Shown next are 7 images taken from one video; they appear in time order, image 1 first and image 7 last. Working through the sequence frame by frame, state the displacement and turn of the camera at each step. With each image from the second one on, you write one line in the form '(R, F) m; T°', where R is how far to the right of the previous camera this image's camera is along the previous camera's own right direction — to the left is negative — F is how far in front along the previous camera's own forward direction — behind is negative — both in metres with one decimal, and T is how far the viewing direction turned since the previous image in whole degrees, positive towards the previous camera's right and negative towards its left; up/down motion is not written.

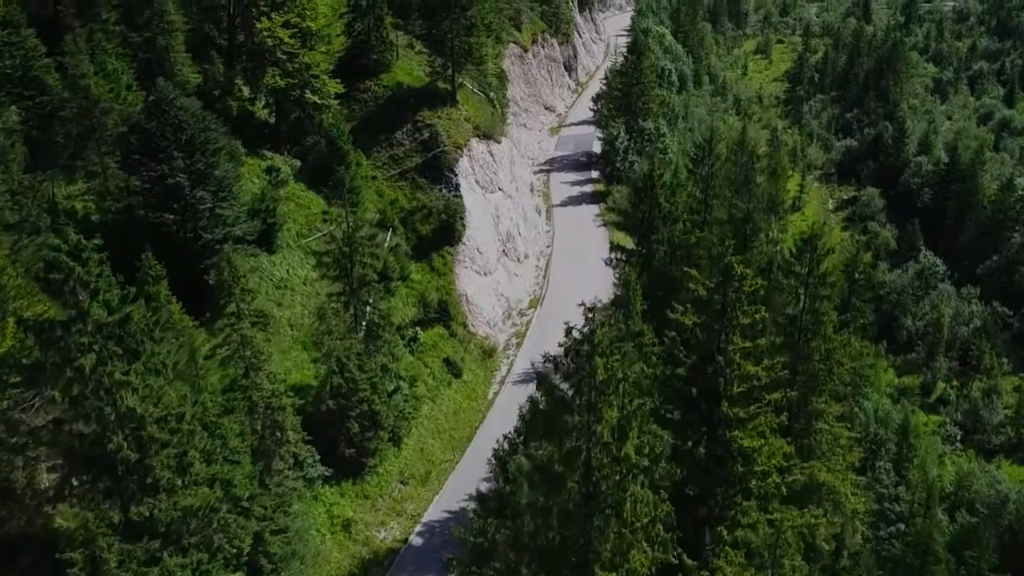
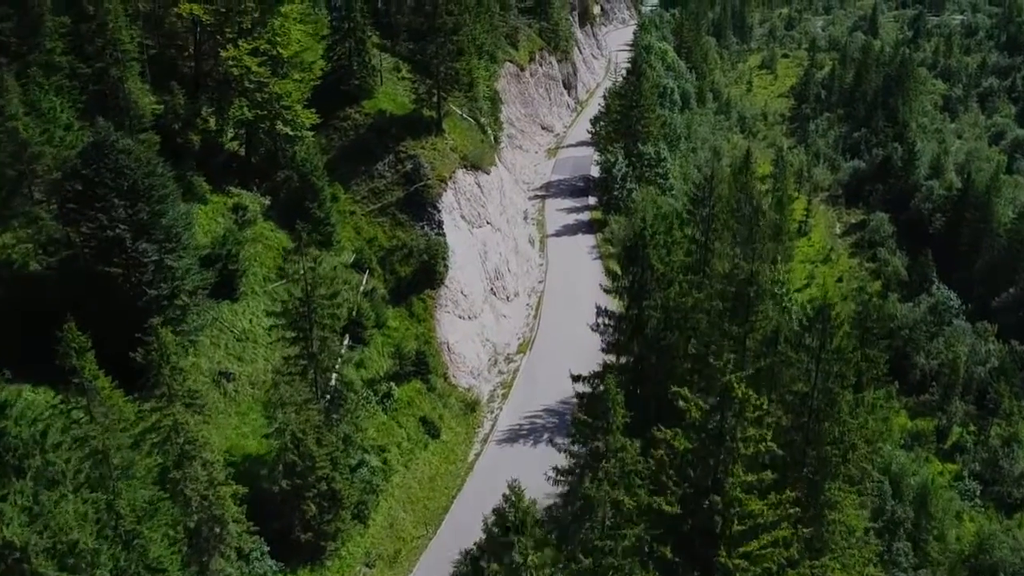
(+0.8, +2.9) m; 0°
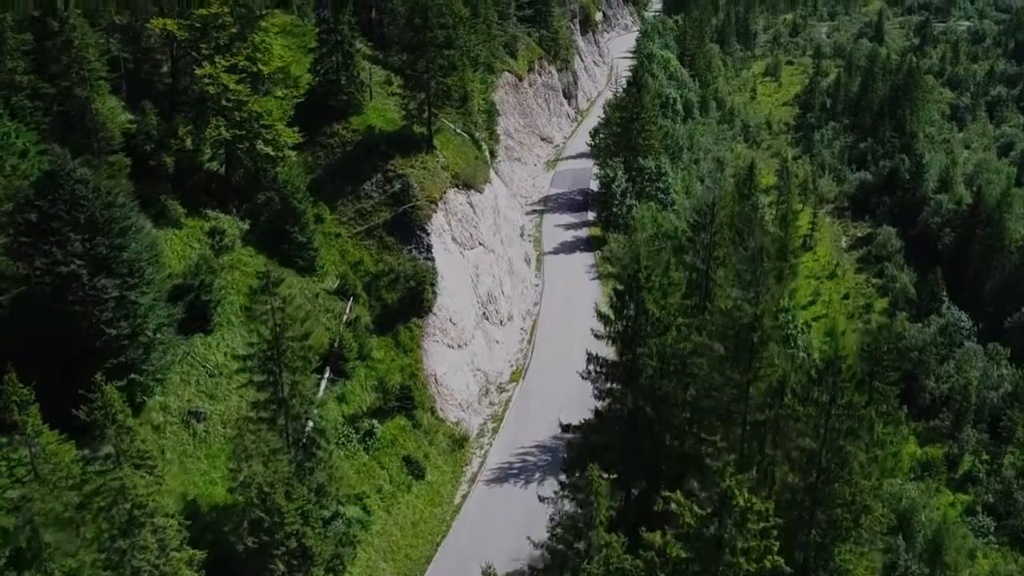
(+0.5, +1.8) m; 0°
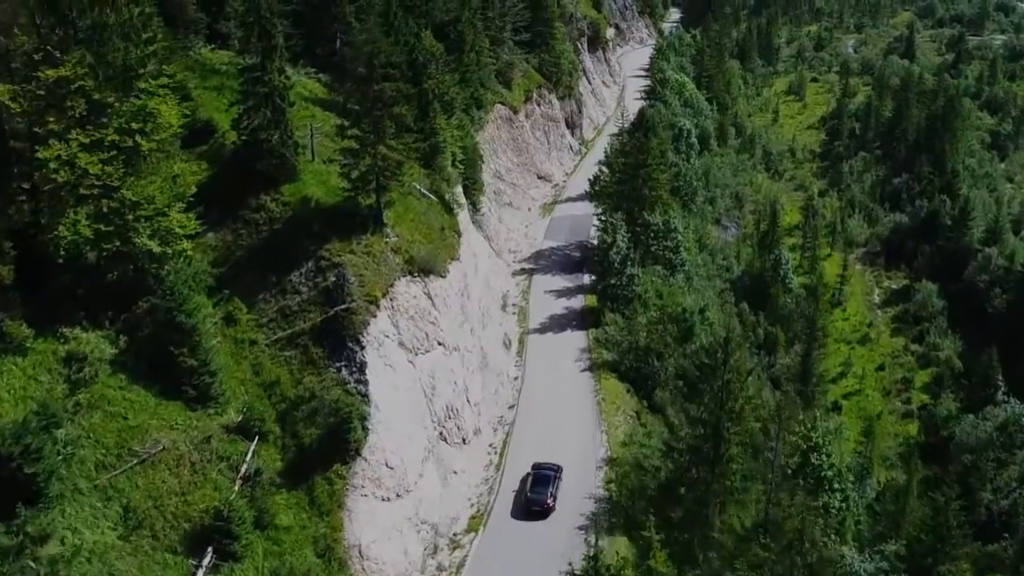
(+2.0, +8.4) m; -1°
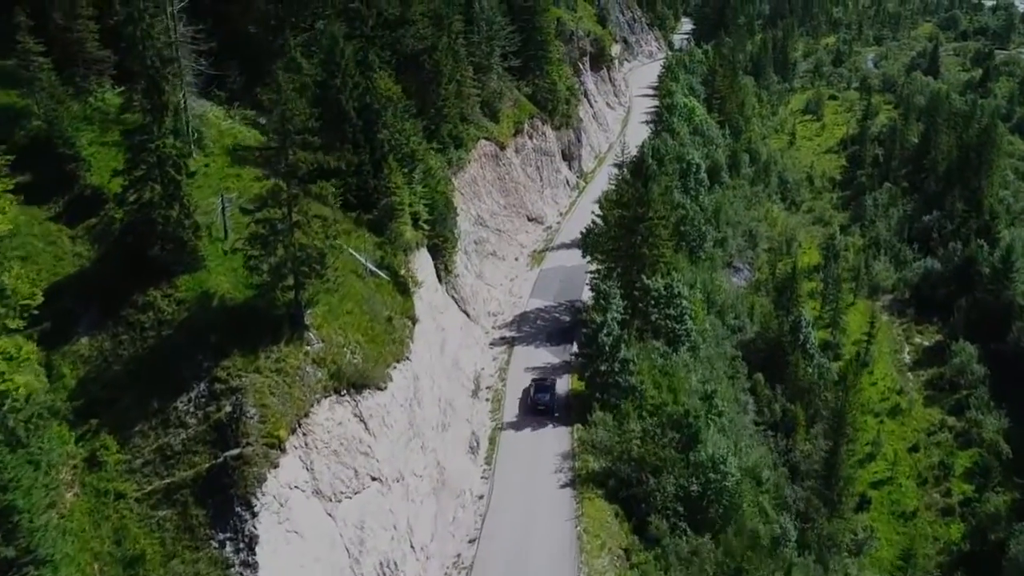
(+1.7, +7.5) m; -1°
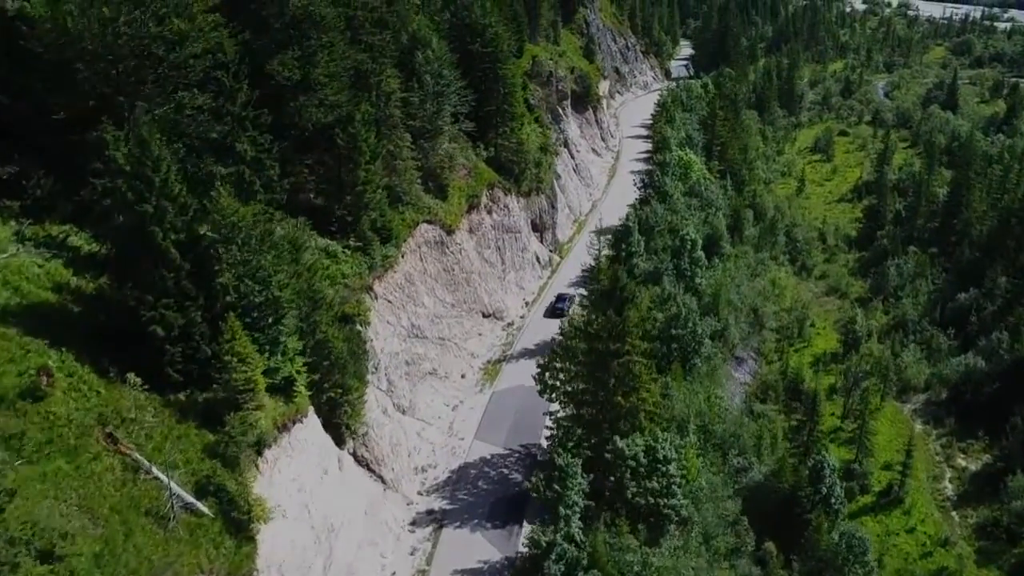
(+2.8, +12.2) m; 0°
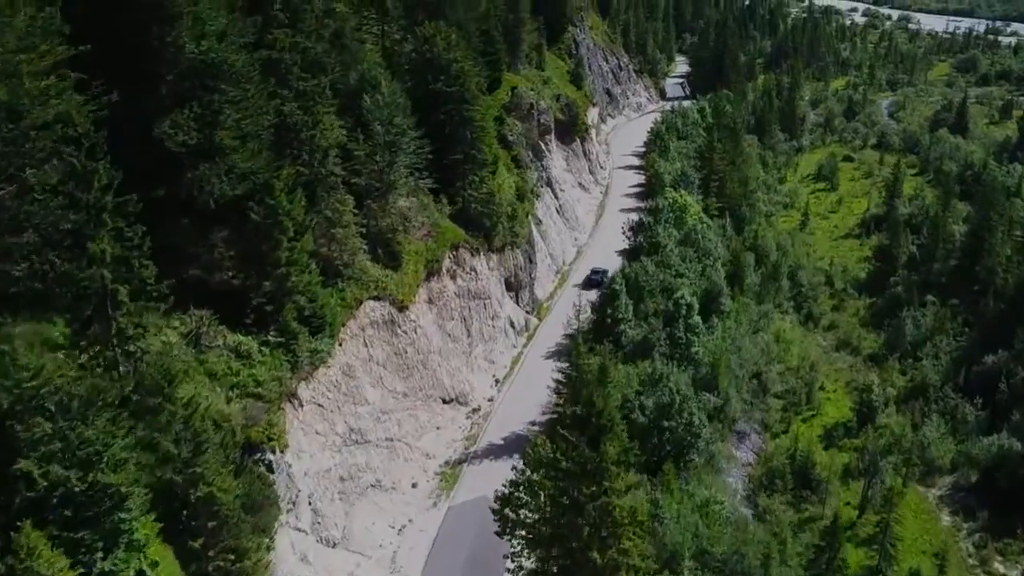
(+1.5, +7.5) m; 0°
